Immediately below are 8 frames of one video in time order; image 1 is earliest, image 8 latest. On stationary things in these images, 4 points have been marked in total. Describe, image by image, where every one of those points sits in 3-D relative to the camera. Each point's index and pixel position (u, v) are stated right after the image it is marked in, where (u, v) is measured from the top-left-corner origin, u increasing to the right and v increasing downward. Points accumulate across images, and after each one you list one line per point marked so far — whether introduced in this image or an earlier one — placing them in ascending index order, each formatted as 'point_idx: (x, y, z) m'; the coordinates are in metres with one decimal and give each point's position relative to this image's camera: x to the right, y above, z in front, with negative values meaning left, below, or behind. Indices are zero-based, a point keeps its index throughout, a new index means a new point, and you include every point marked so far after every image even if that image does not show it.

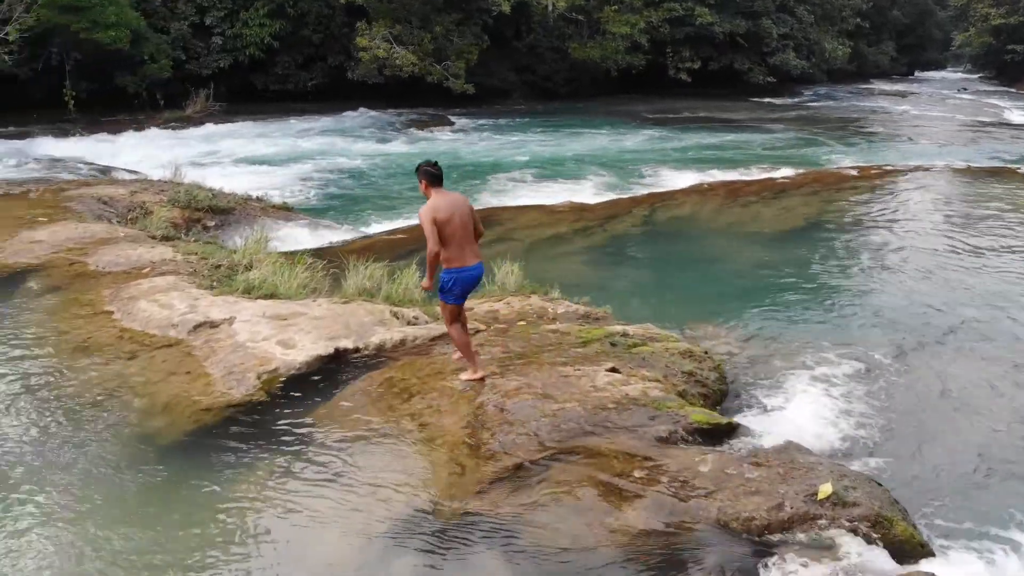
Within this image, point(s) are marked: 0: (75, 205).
0: (-5.2, +1.0, +10.0) m
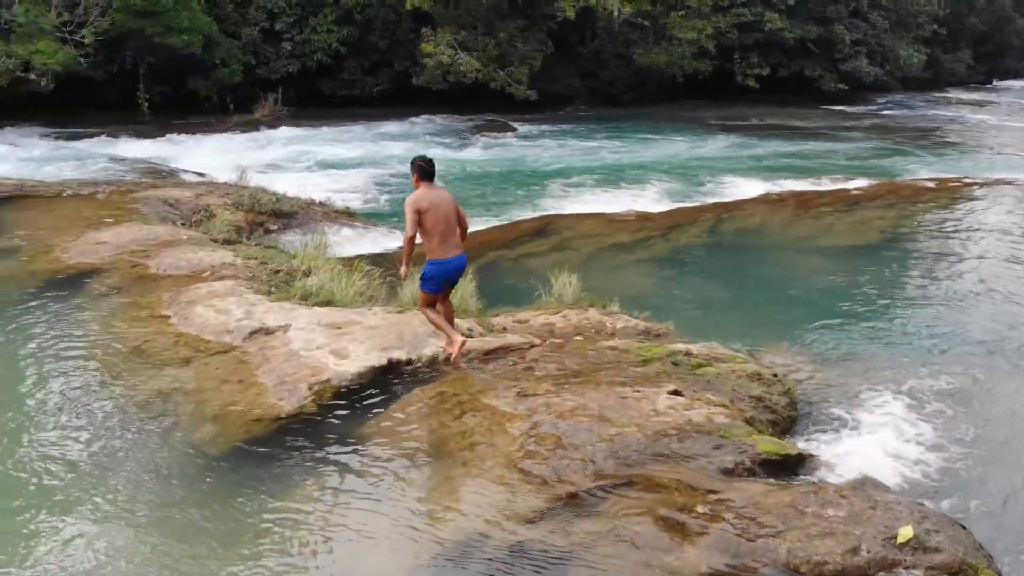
0: (-4.4, +1.0, +10.1) m
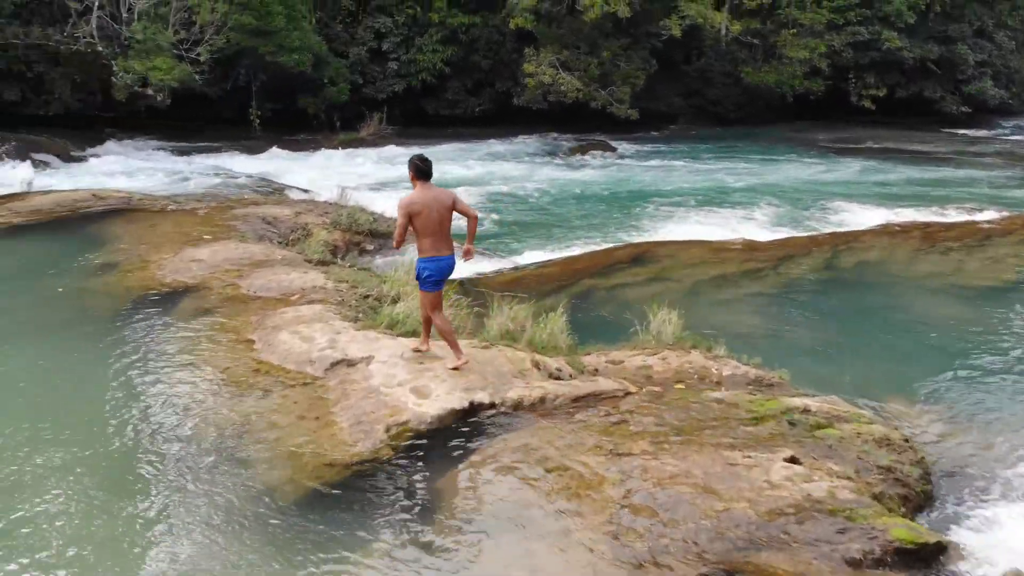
0: (-3.3, +0.8, +10.2) m
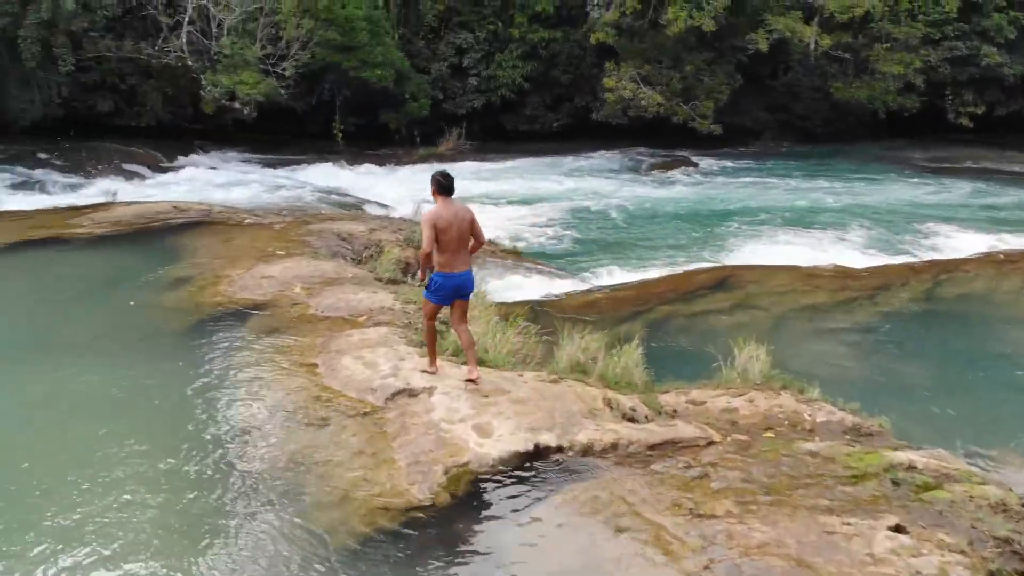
0: (-2.4, +0.6, +10.1) m
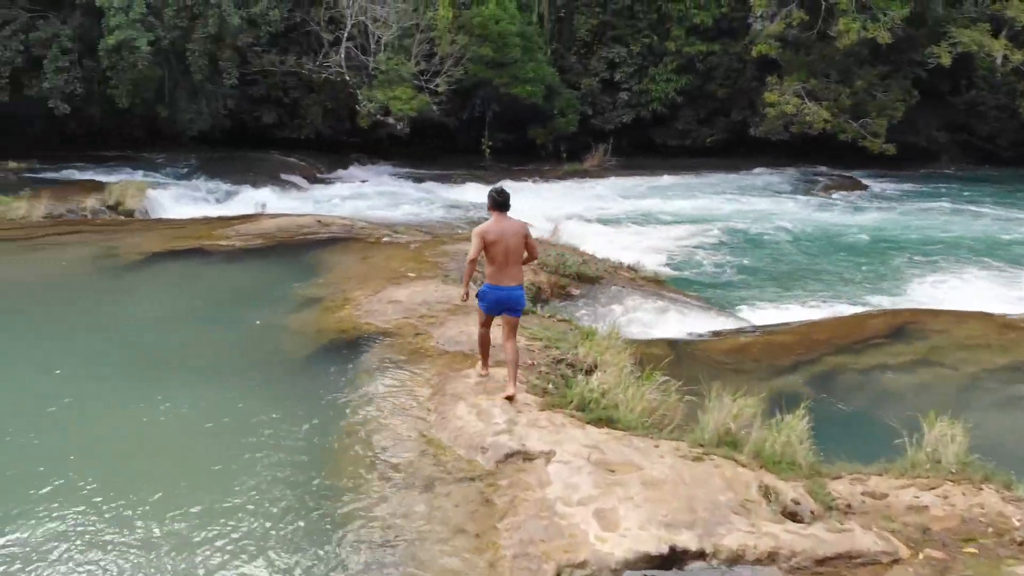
0: (-0.8, +0.3, +9.7) m
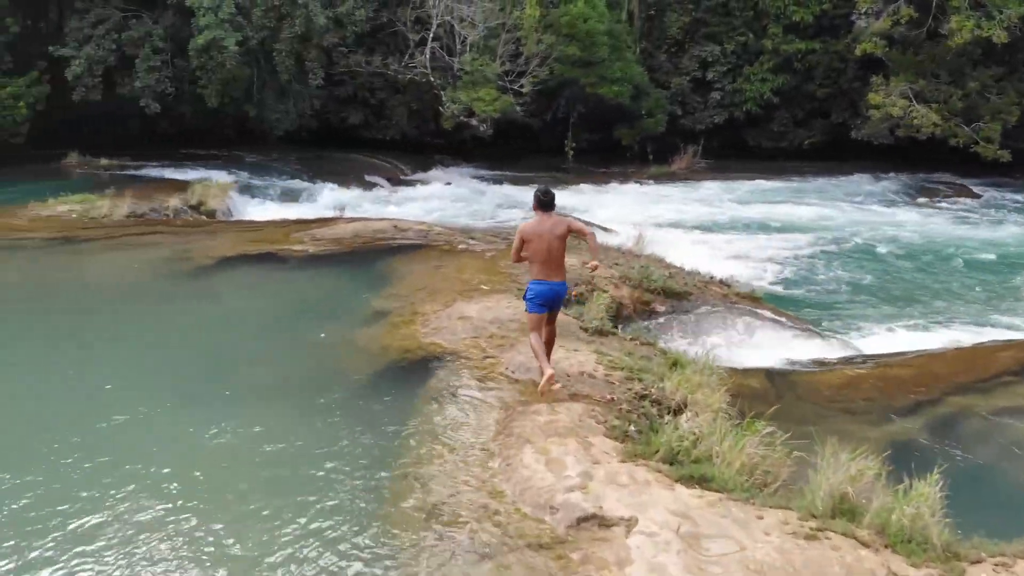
0: (+0.1, +0.2, +9.1) m
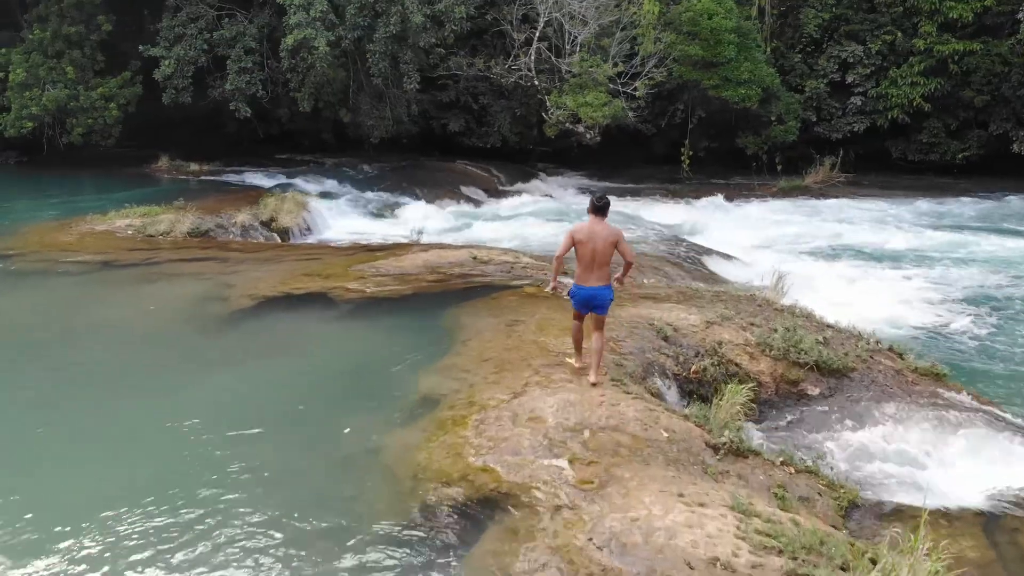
0: (+1.0, -0.4, +7.0) m
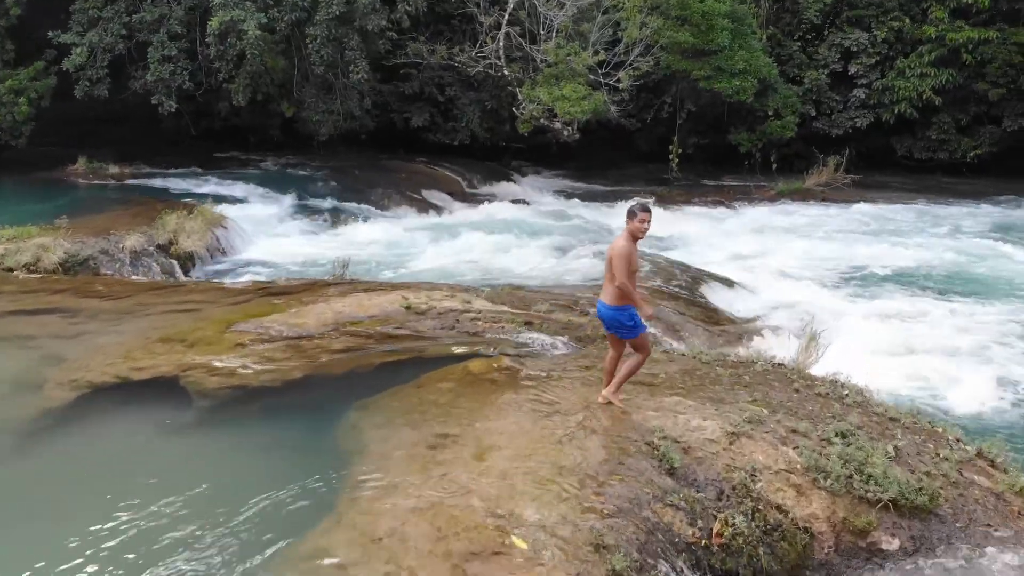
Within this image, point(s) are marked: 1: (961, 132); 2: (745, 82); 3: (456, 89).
0: (+0.6, -1.0, +4.6) m
1: (+10.7, +3.5, +19.4) m
2: (+5.0, +4.4, +18.1) m
3: (-1.4, +4.5, +18.9) m
